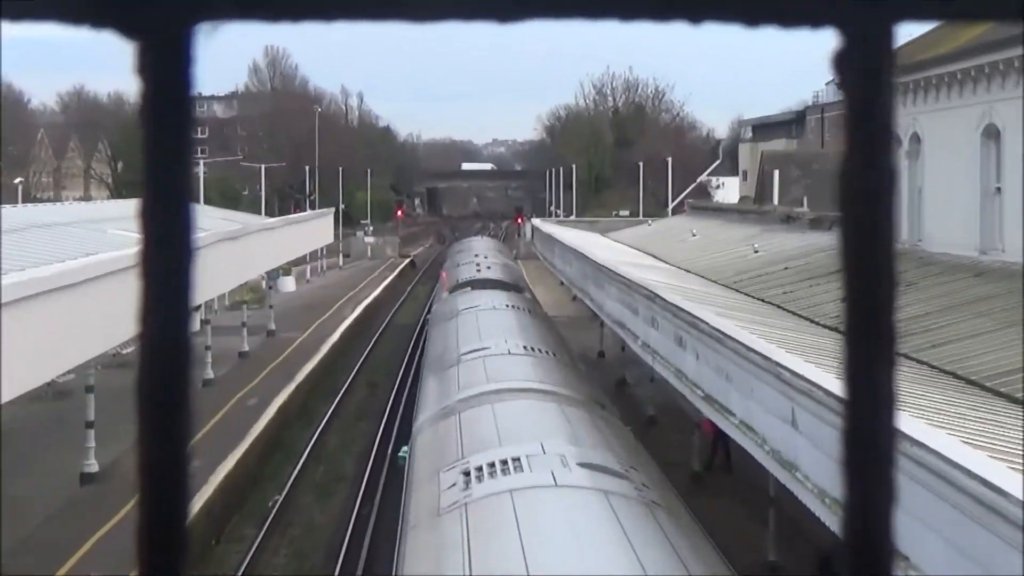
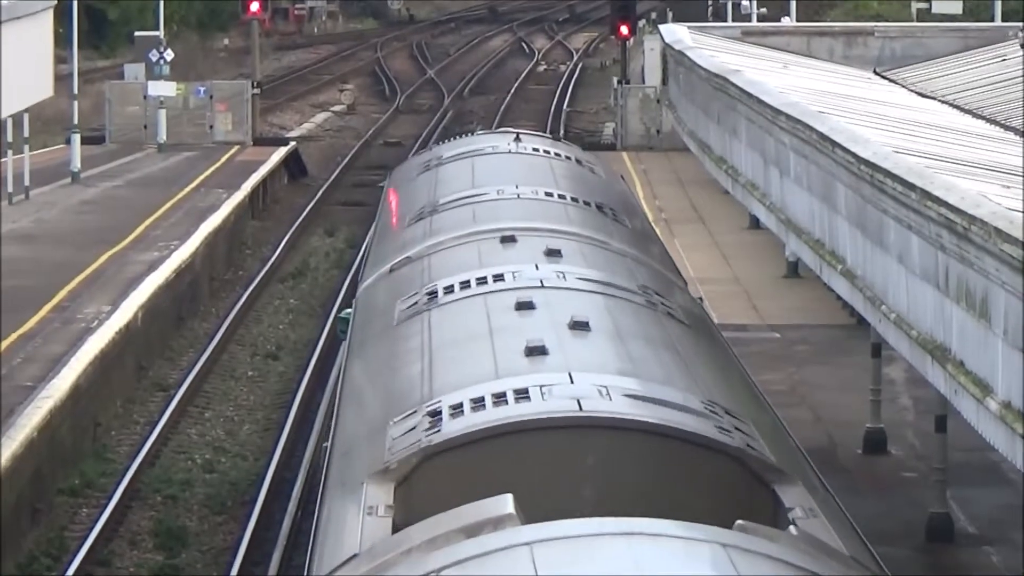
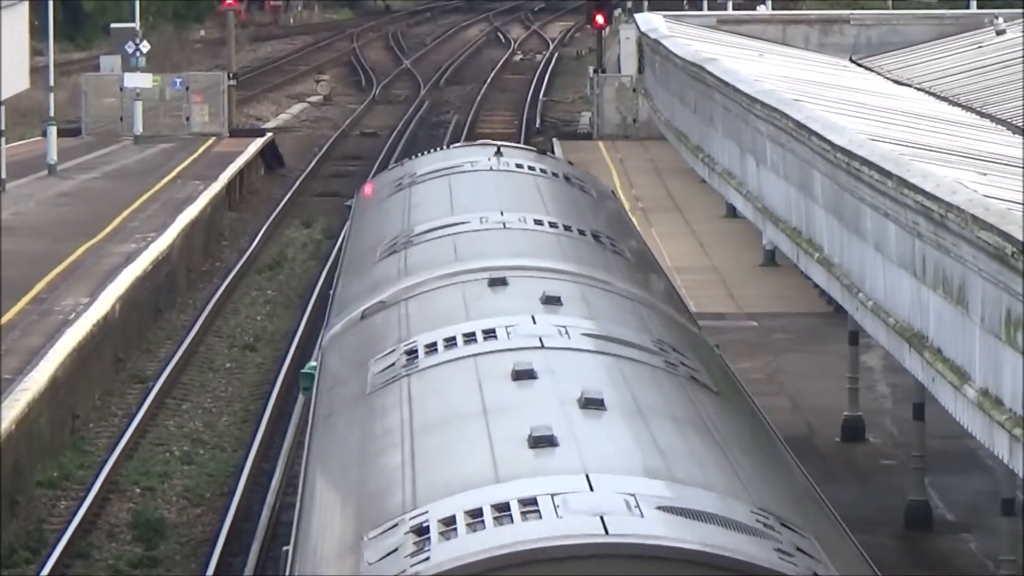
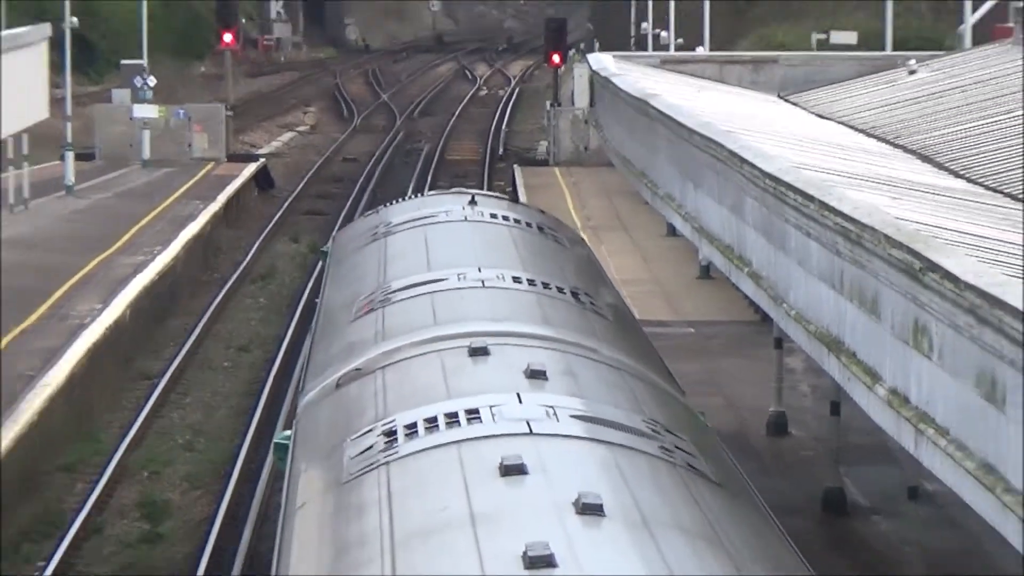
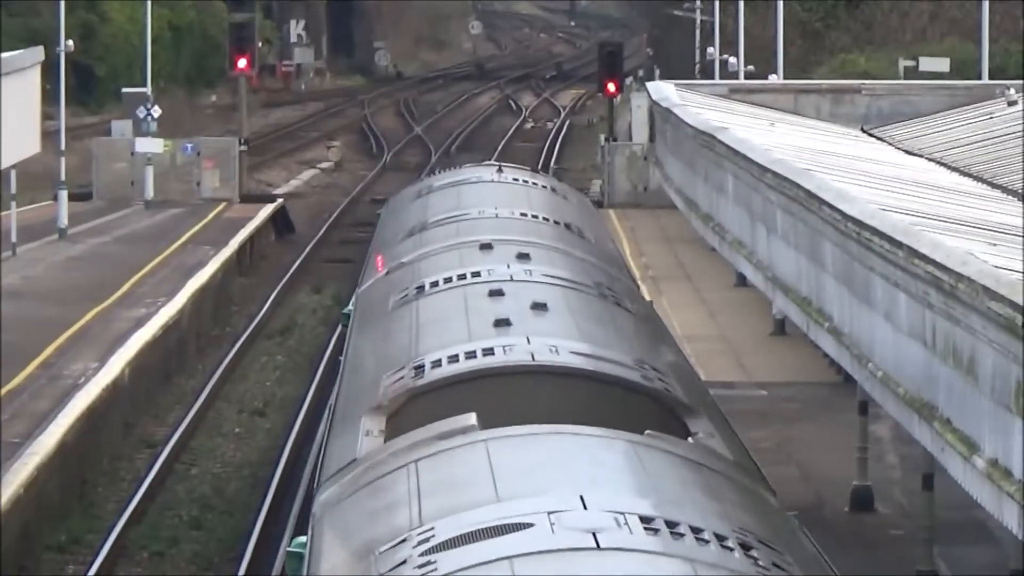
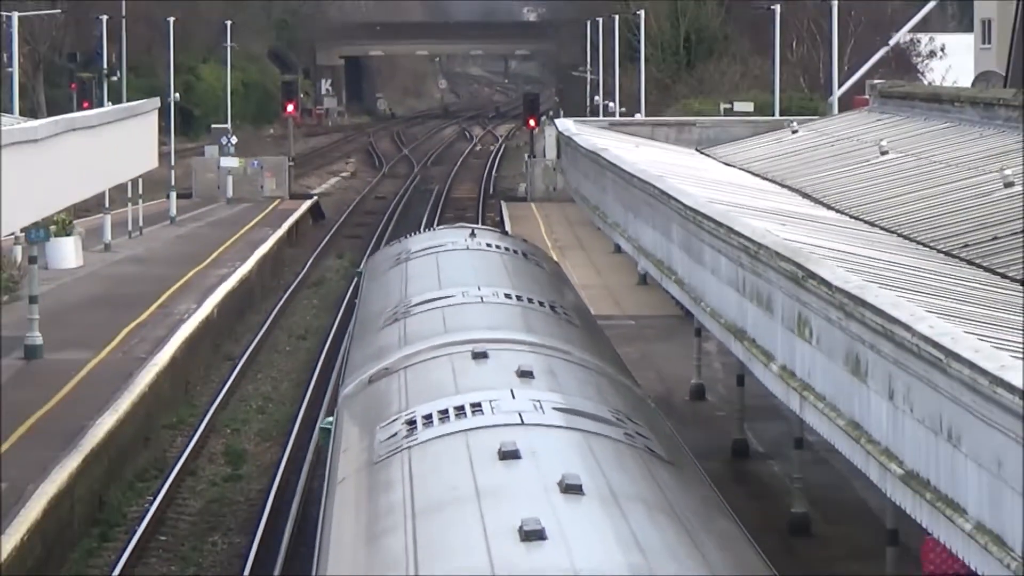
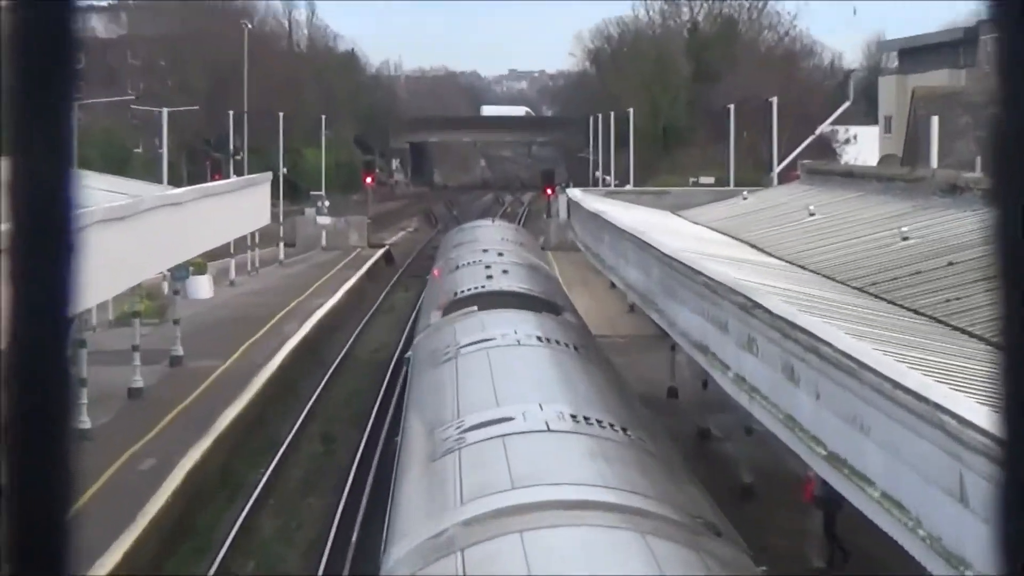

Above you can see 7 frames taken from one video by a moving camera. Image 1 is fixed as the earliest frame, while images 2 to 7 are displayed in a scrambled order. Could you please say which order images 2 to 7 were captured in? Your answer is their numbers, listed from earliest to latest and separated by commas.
7, 5, 2, 3, 4, 6
